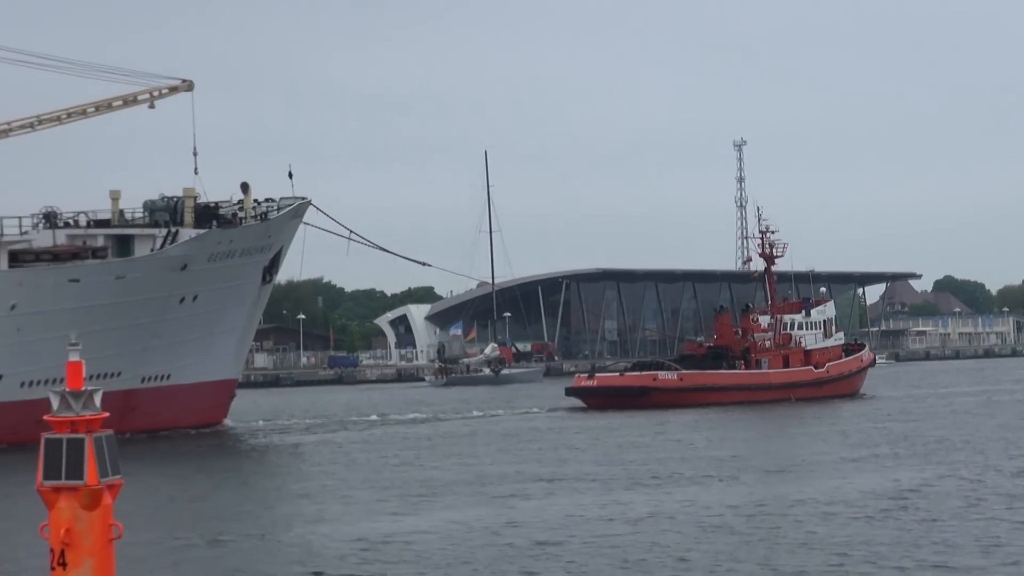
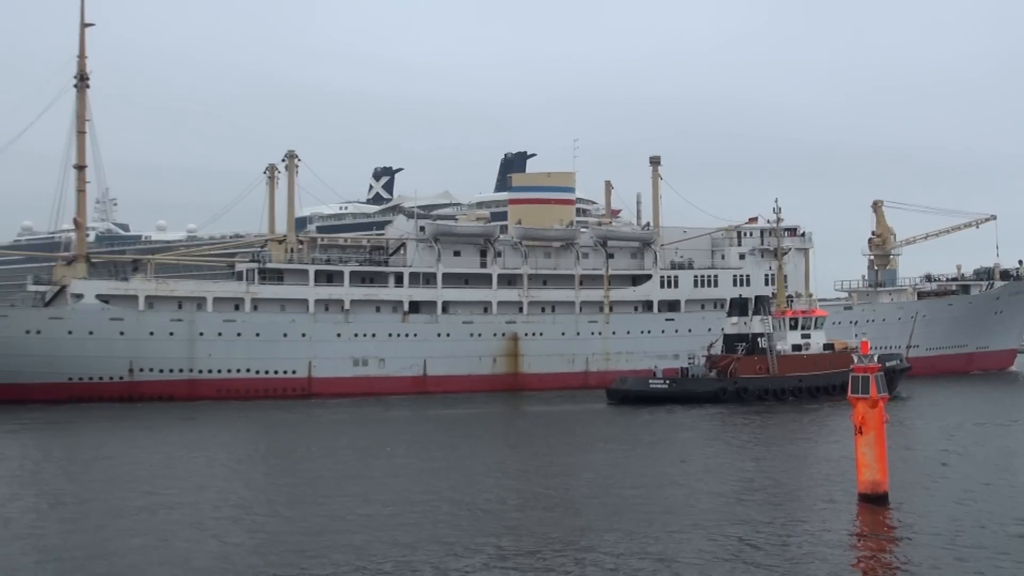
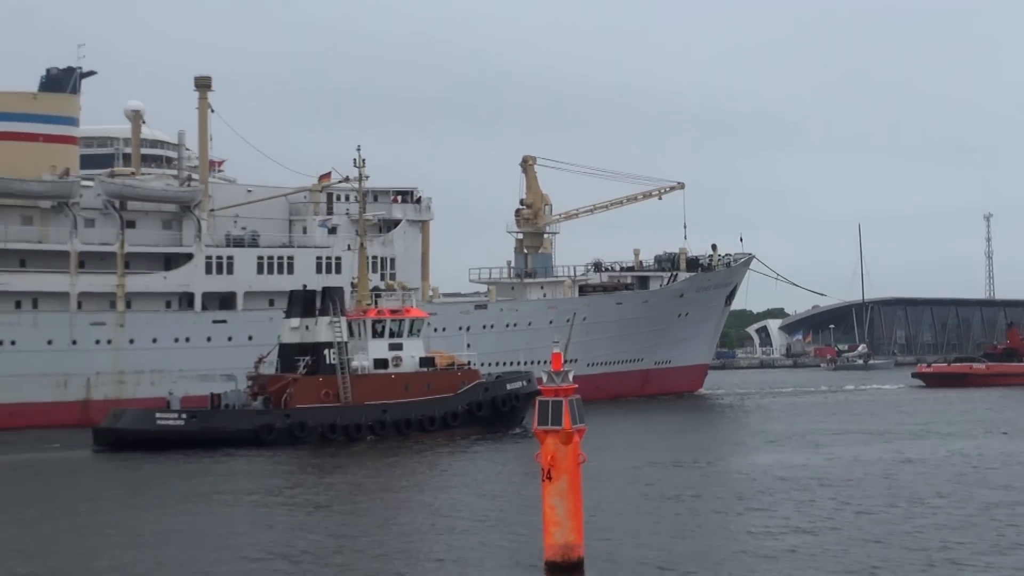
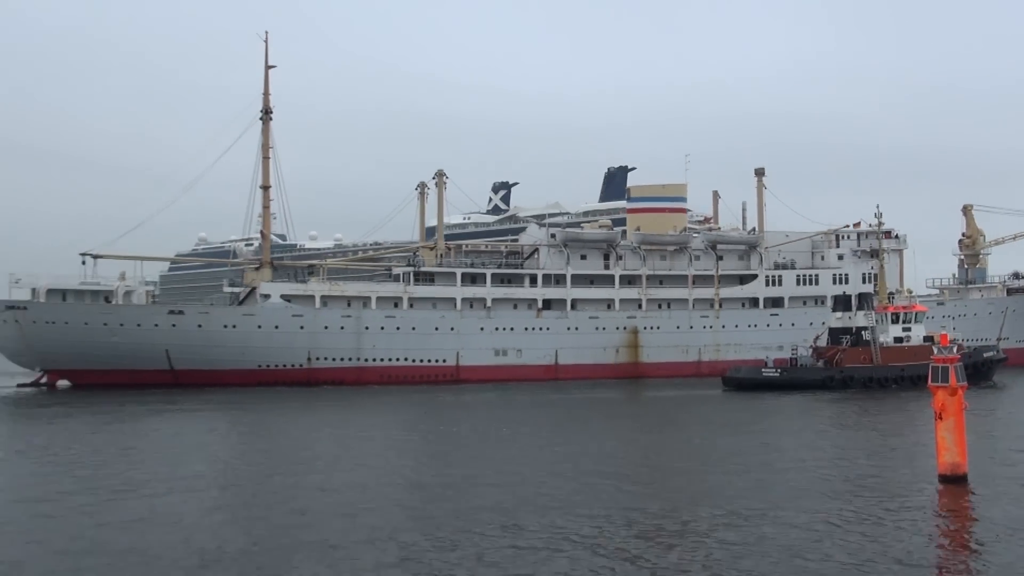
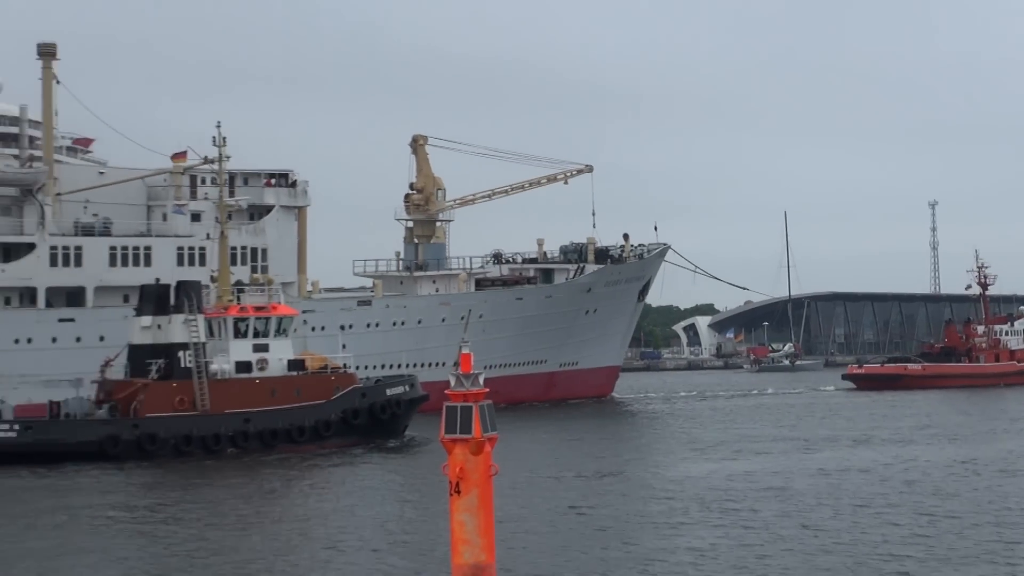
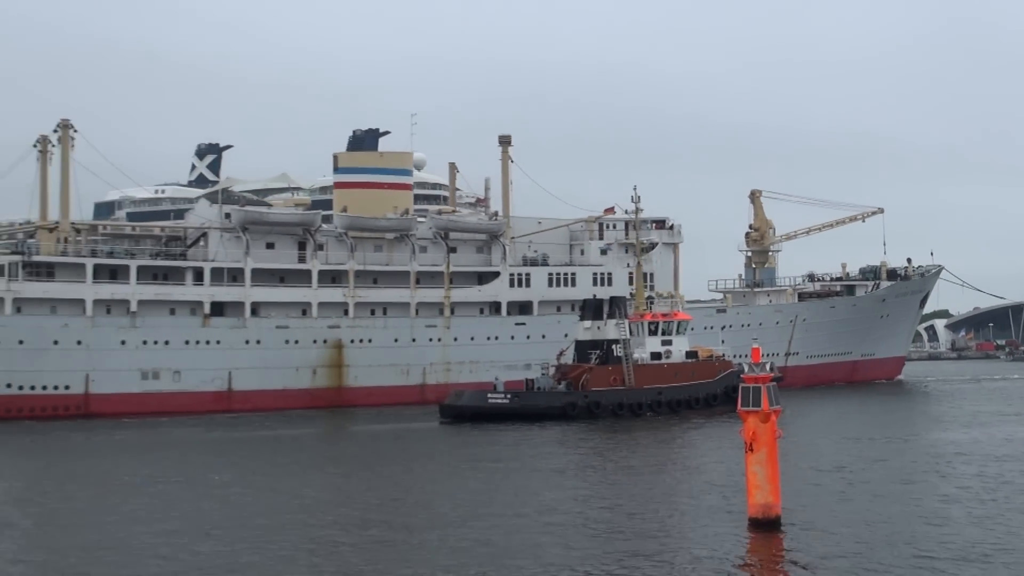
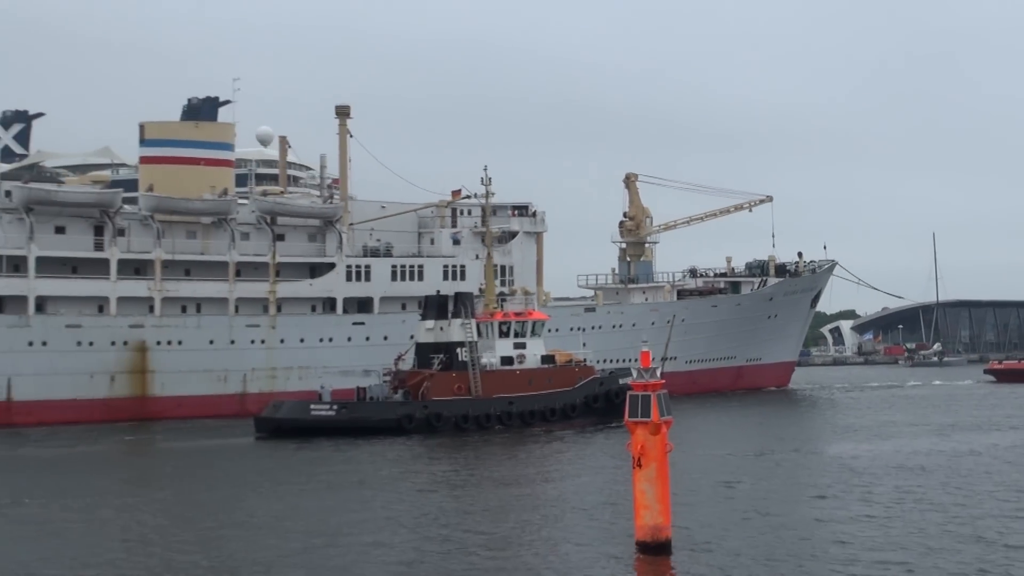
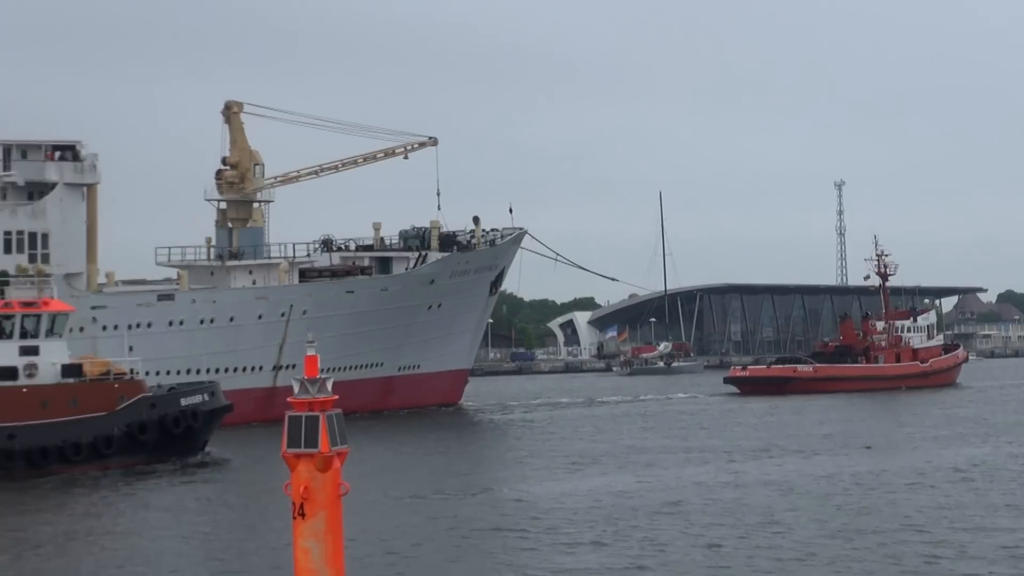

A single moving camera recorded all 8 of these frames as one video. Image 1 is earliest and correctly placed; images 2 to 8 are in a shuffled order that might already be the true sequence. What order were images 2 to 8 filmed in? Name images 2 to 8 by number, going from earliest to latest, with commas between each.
8, 5, 3, 7, 6, 2, 4
